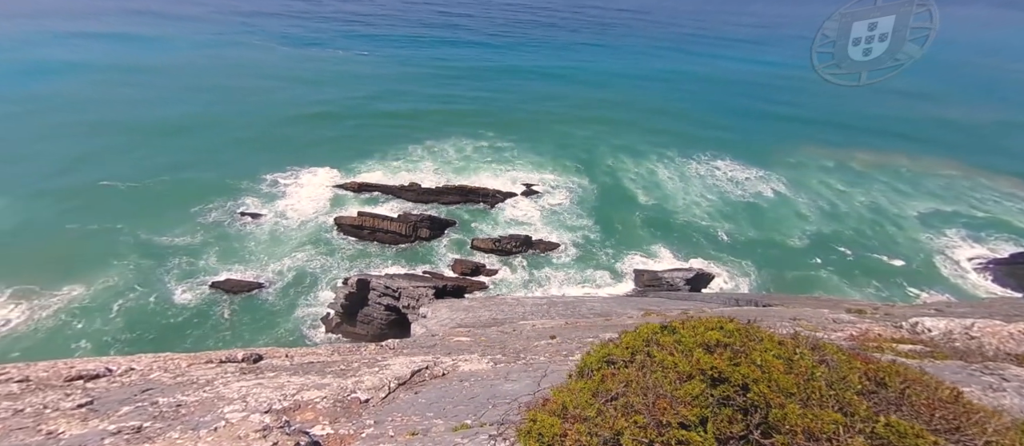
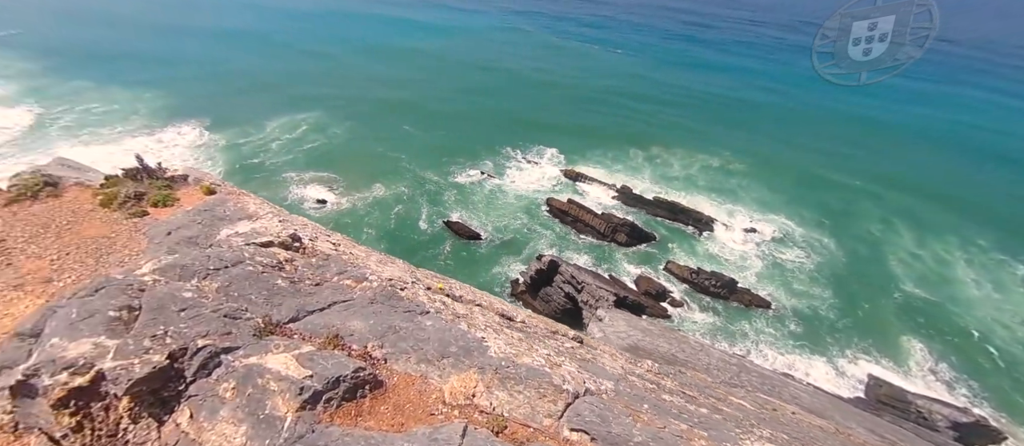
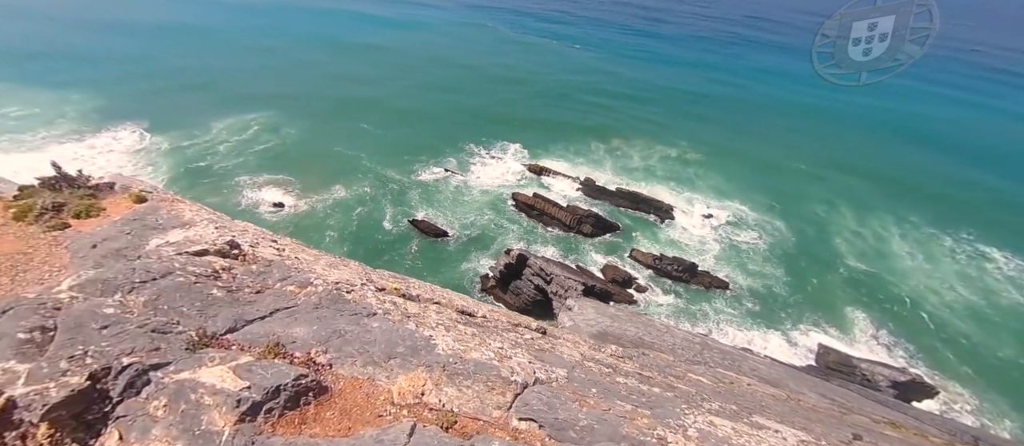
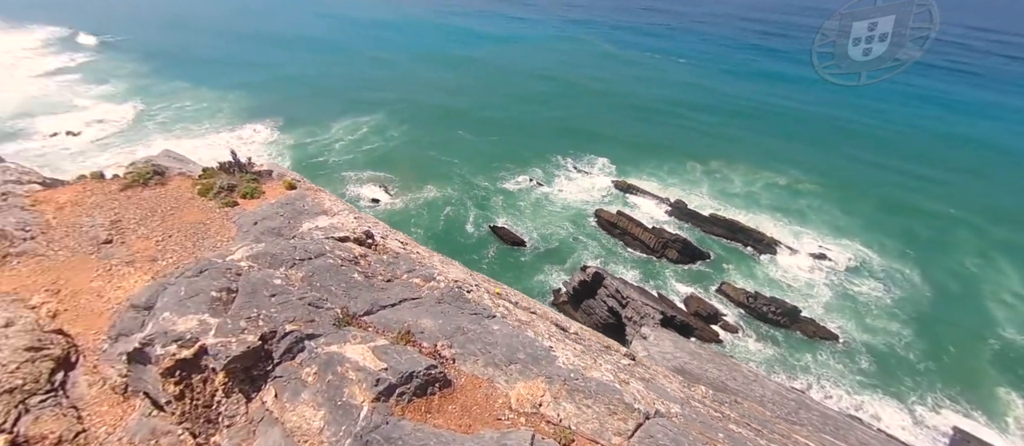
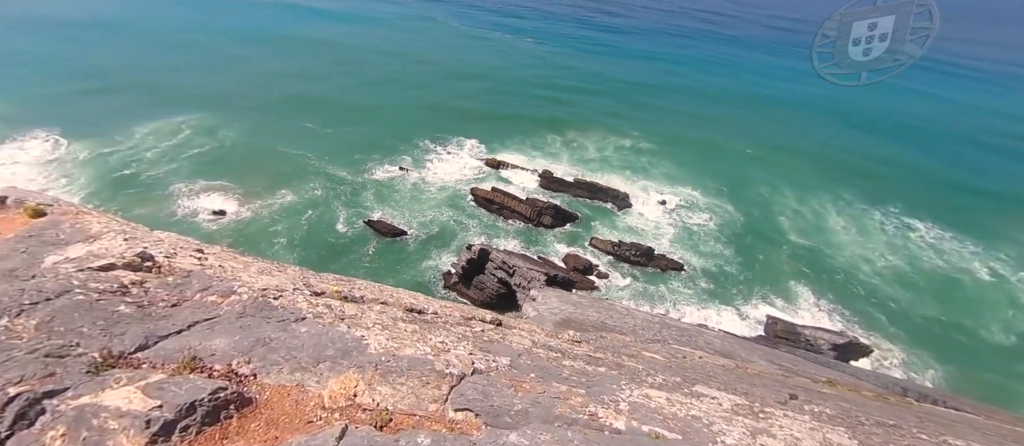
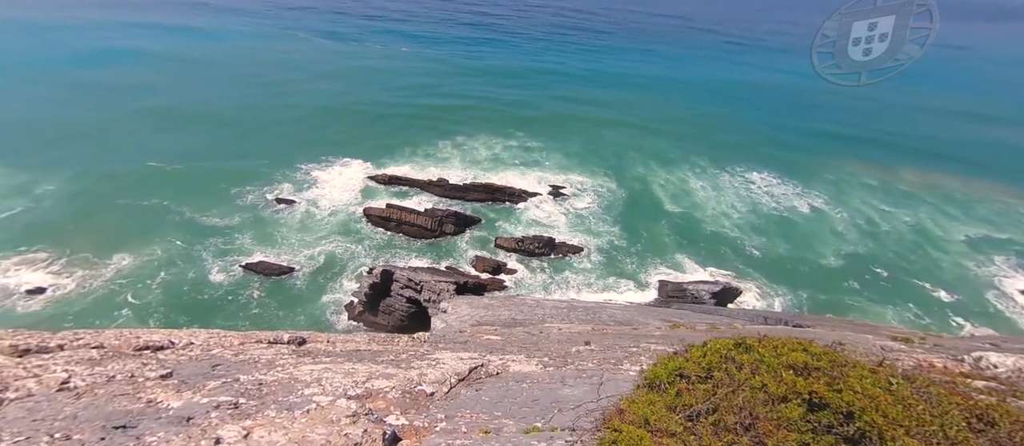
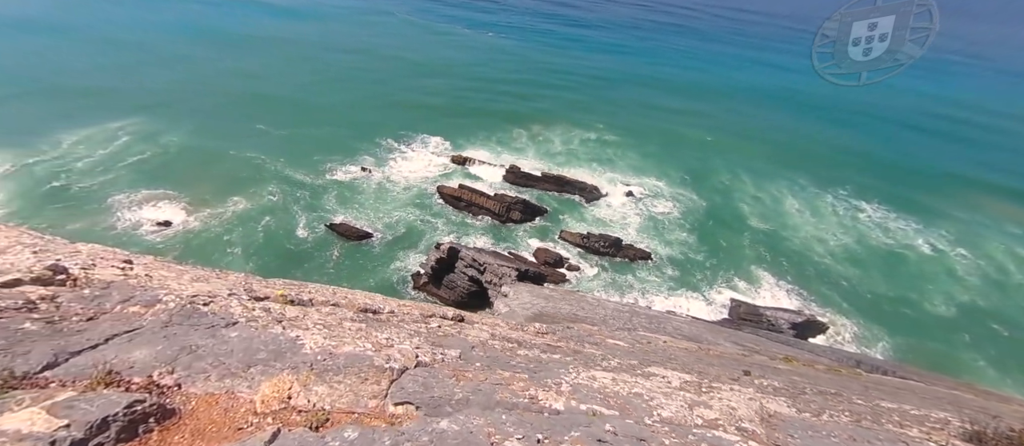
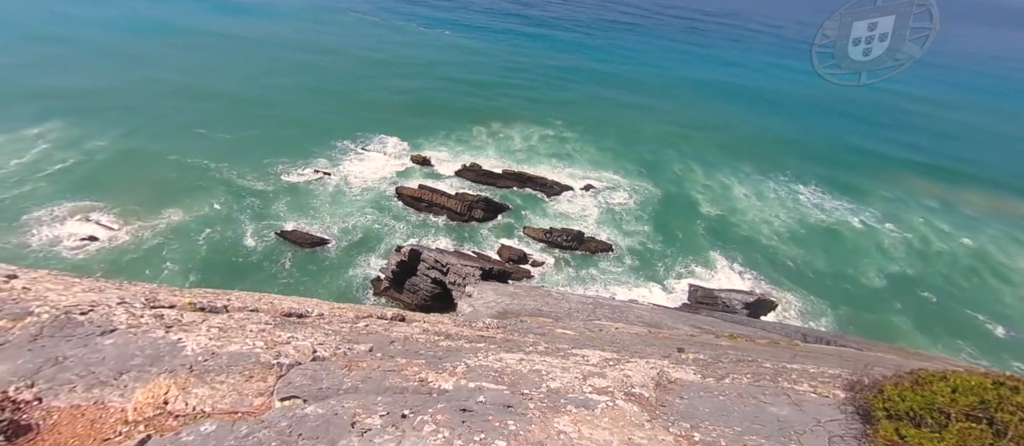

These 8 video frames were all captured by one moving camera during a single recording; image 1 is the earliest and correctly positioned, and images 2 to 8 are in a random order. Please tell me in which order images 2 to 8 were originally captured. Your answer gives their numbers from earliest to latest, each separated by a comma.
6, 8, 7, 5, 3, 2, 4
